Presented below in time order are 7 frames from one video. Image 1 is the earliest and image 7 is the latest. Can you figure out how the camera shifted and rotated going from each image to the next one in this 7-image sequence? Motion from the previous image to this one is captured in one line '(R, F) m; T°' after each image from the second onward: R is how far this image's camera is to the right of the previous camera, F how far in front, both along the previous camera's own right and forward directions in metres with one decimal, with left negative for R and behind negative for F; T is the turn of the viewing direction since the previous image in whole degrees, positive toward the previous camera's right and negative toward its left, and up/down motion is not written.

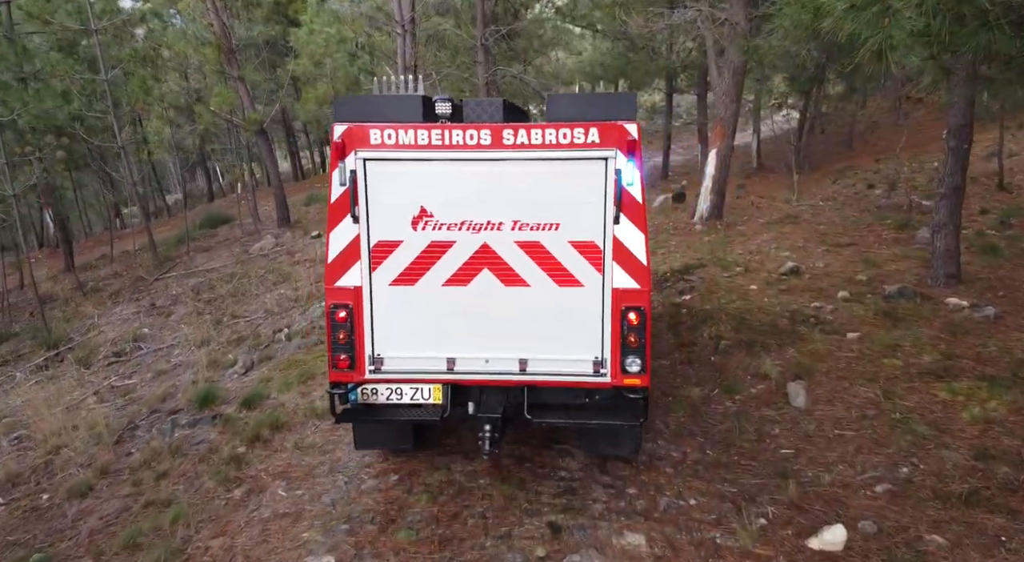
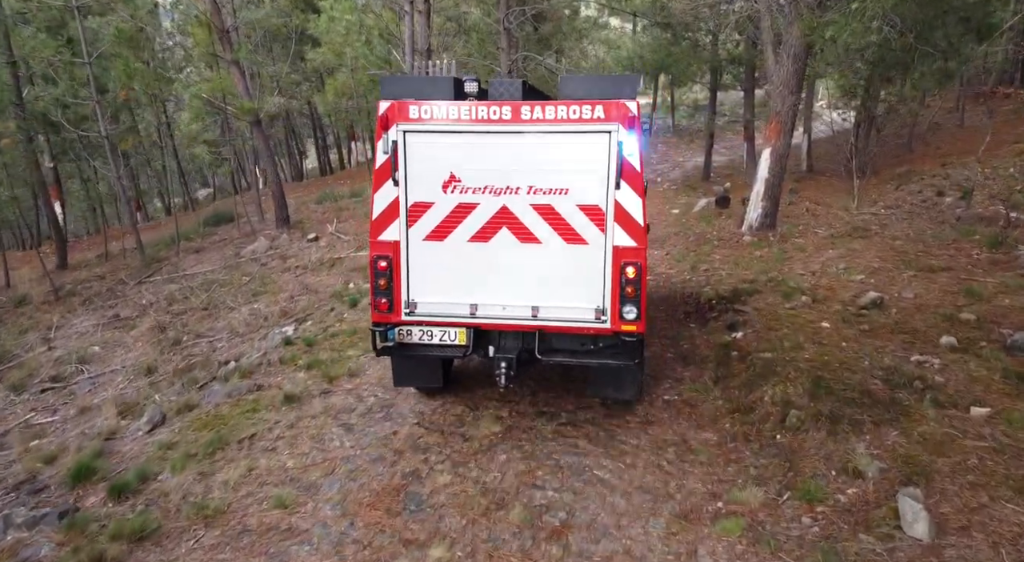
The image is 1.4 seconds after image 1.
(+0.3, +1.8) m; -3°
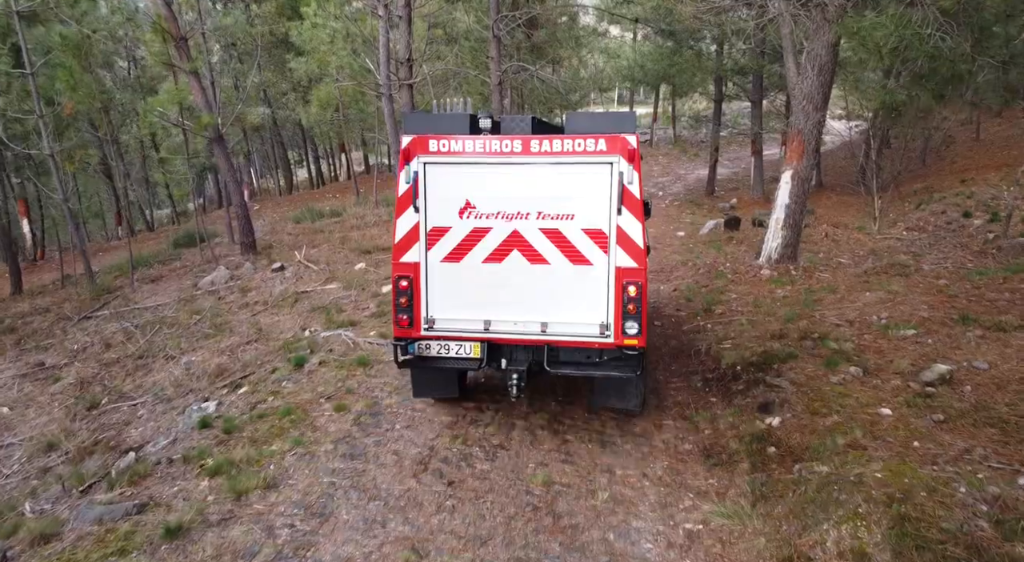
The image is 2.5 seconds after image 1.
(+0.2, +1.5) m; 0°
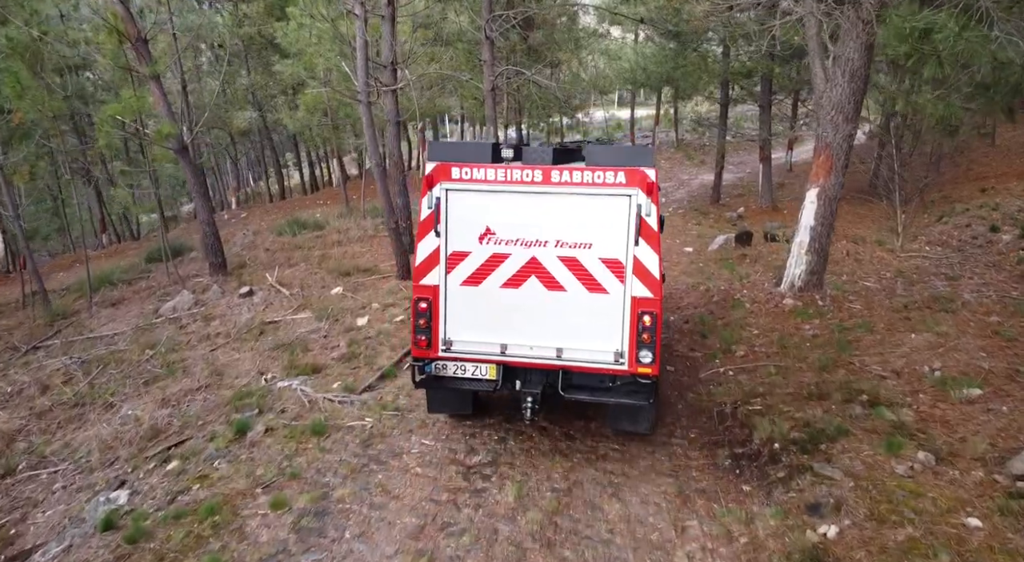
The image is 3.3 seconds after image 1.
(+0.1, +1.2) m; 0°
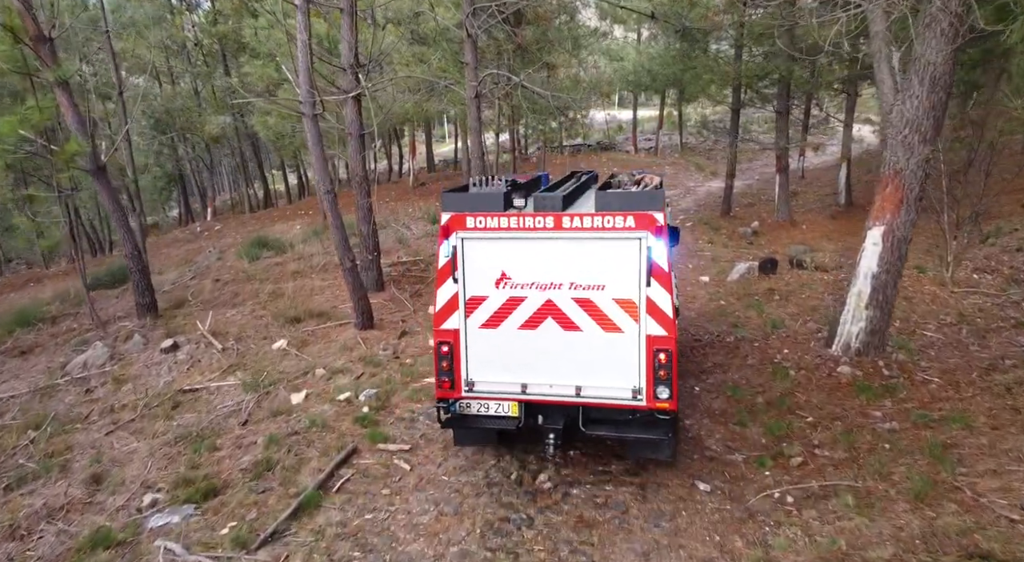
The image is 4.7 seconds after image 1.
(+0.2, +2.1) m; 0°
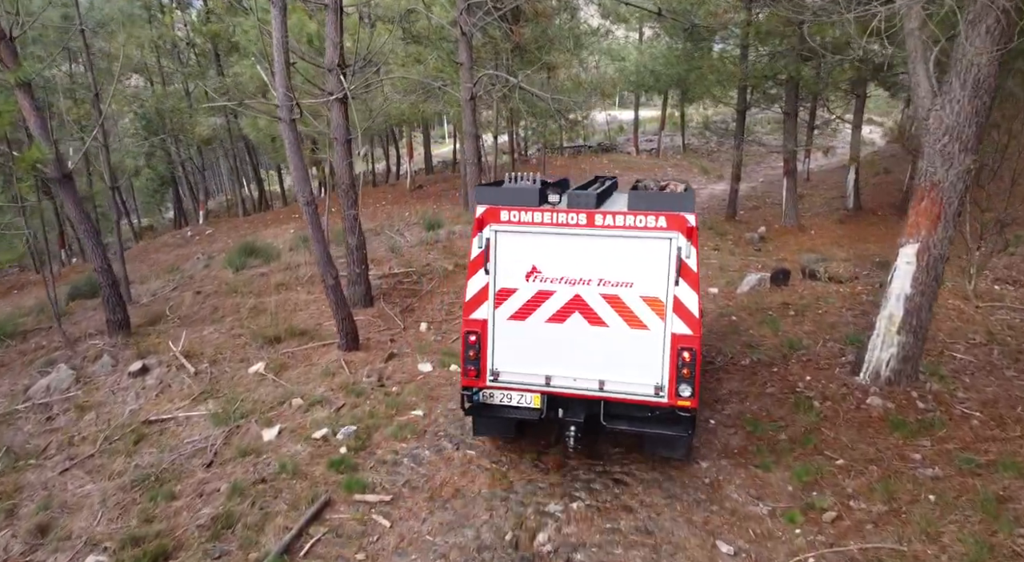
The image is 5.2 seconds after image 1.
(0.0, +0.7) m; 0°
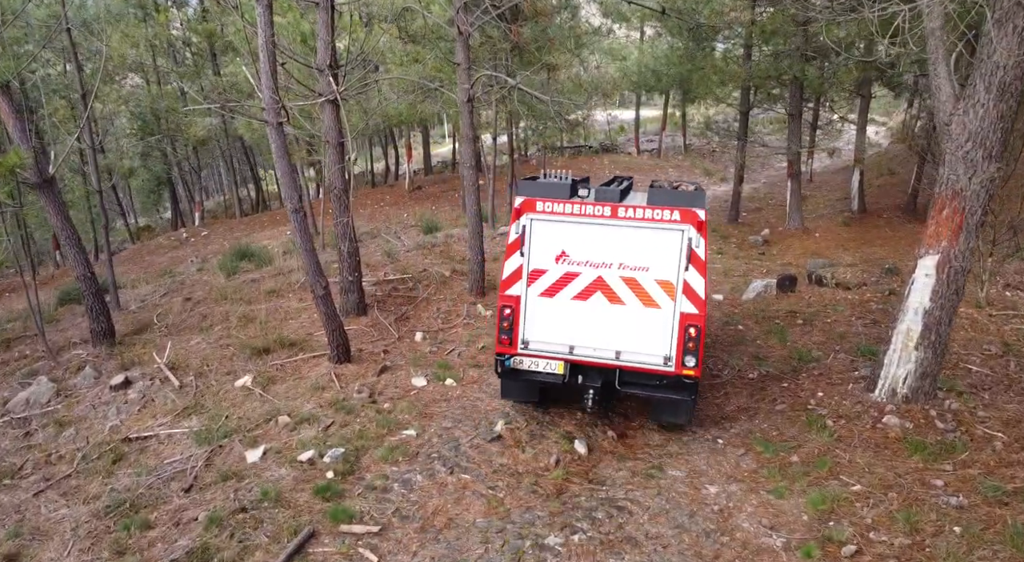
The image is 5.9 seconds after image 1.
(0.0, +0.3) m; 0°
